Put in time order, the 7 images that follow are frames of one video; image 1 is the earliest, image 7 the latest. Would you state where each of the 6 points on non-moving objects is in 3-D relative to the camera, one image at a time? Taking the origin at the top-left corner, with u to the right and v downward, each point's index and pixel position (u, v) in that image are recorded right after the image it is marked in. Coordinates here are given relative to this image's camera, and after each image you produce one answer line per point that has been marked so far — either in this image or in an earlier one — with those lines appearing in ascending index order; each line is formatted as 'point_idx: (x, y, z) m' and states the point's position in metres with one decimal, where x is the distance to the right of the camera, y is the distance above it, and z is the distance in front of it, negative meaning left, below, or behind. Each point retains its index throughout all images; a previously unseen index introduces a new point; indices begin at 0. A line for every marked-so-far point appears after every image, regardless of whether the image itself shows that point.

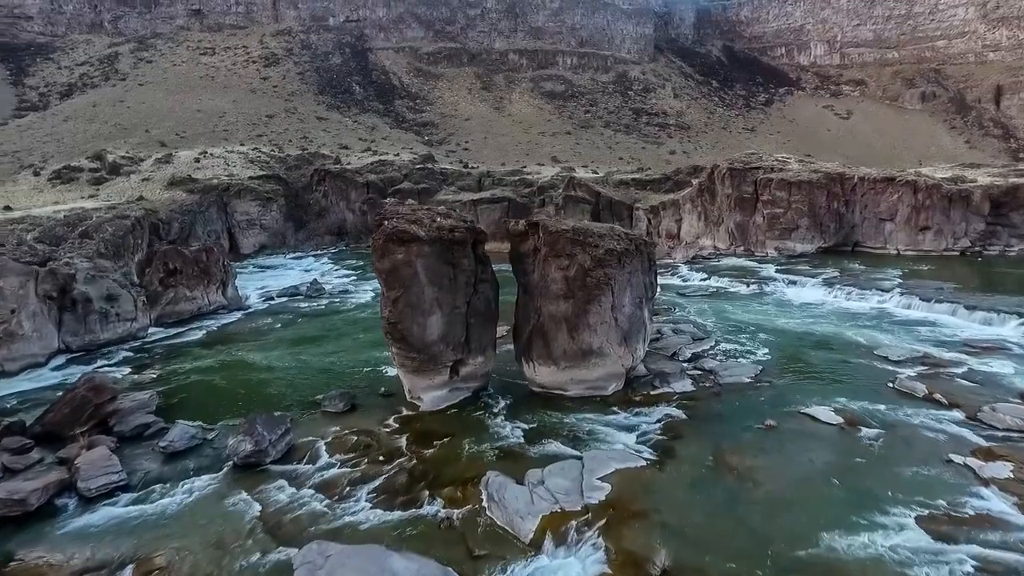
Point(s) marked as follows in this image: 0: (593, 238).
0: (+1.7, +1.0, +13.0) m
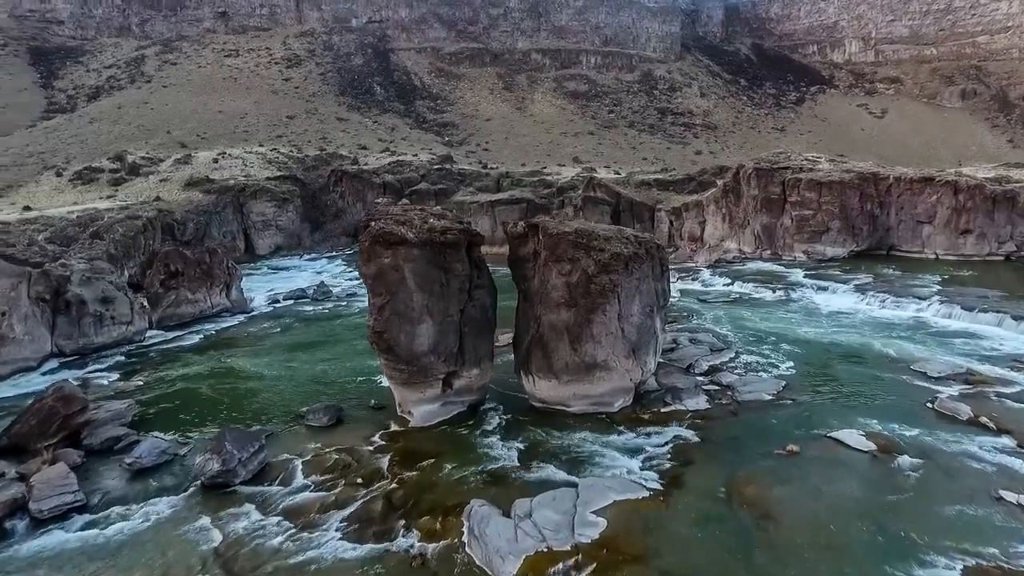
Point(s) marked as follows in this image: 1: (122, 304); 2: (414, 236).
0: (+1.6, +0.9, +11.9) m
1: (-11.6, -0.5, +18.6) m
2: (-1.8, +0.9, +11.3) m
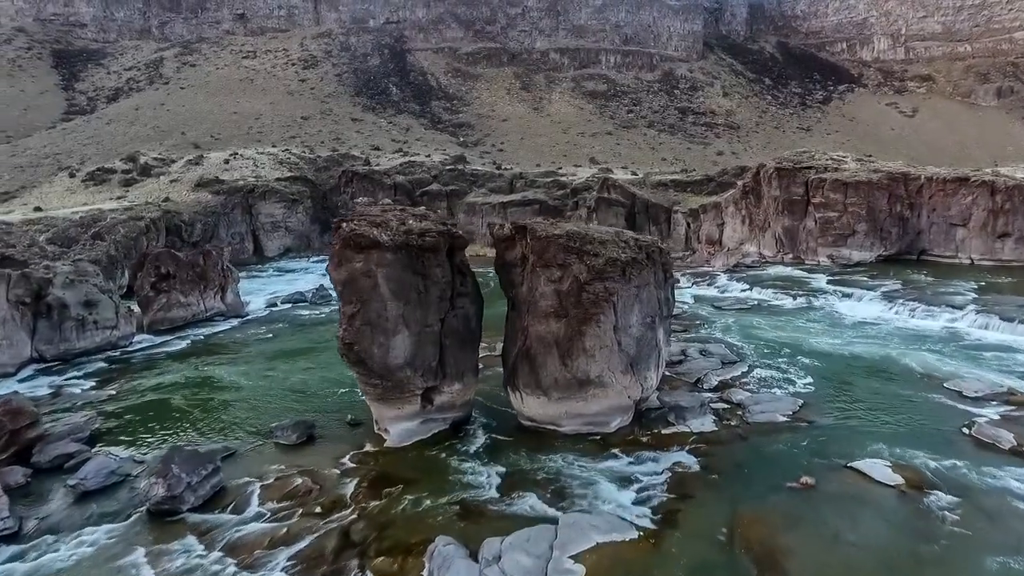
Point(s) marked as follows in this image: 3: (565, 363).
0: (+1.4, +0.7, +10.8) m
1: (-11.7, -0.6, +17.9) m
2: (-2.1, +0.8, +10.4) m
3: (+0.9, -1.3, +10.6) m
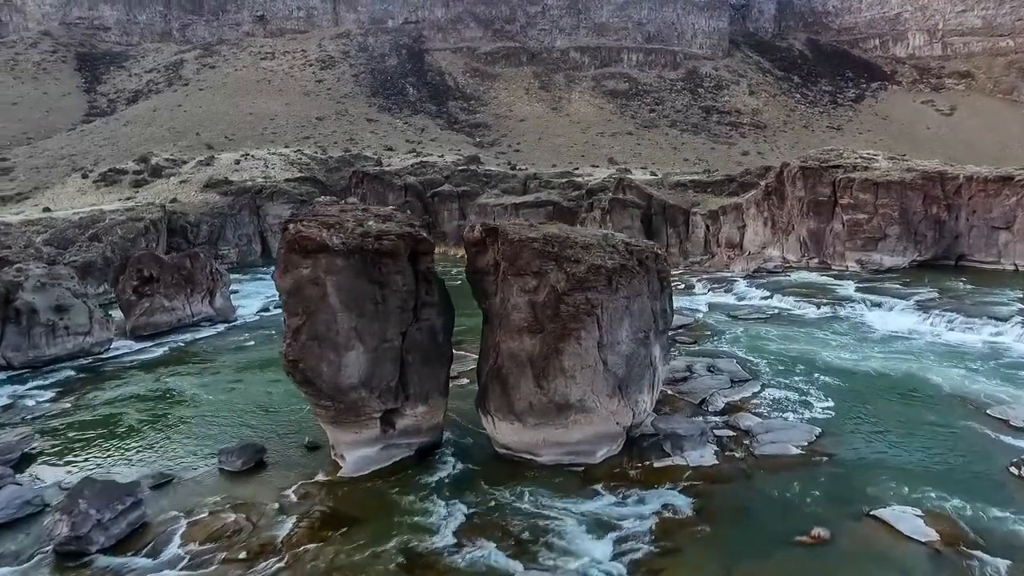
0: (+0.9, +0.6, +9.4) m
1: (-11.8, -0.7, +17.1) m
2: (-2.5, +0.7, +9.1) m
3: (+0.4, -1.4, +9.3) m
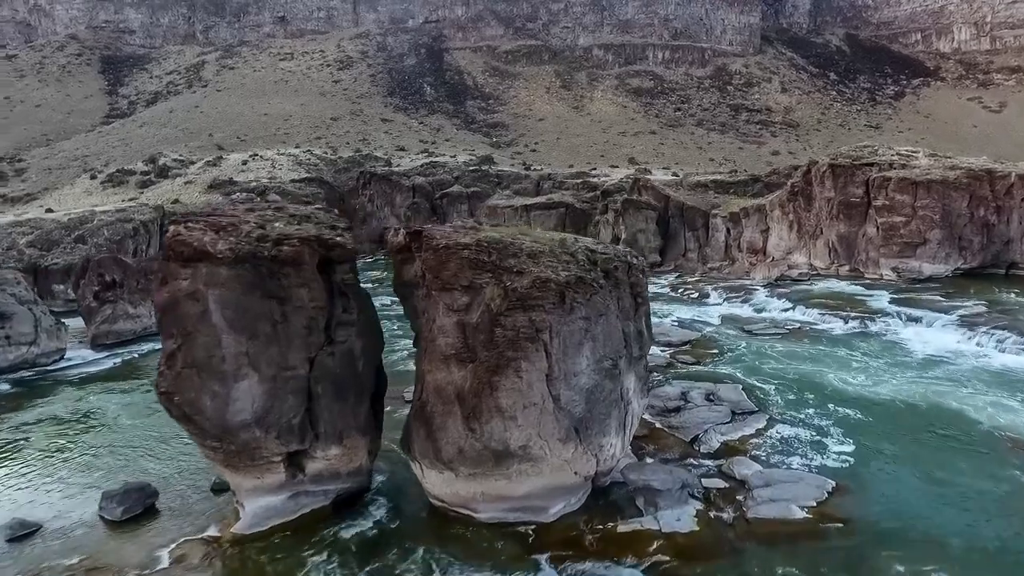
0: (0.0, +0.4, +7.5) m
1: (-12.3, -0.8, +15.8) m
2: (-3.4, +0.5, +7.4) m
3: (-0.5, -1.6, +7.4) m
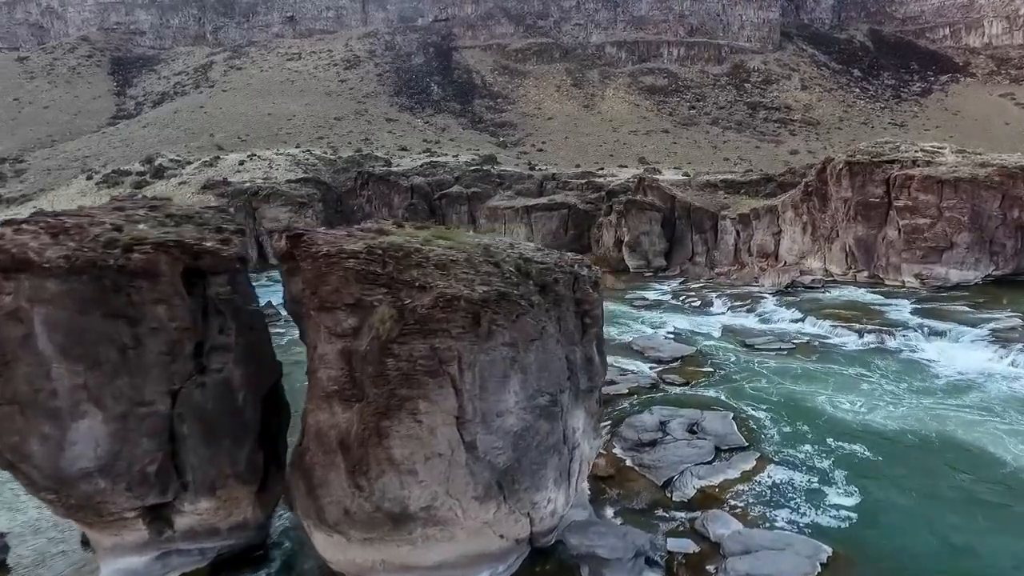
0: (-0.9, +0.2, +6.0) m
1: (-13.0, -1.0, +14.6) m
2: (-4.4, +0.3, +6.0) m
3: (-1.4, -1.8, +5.8) m
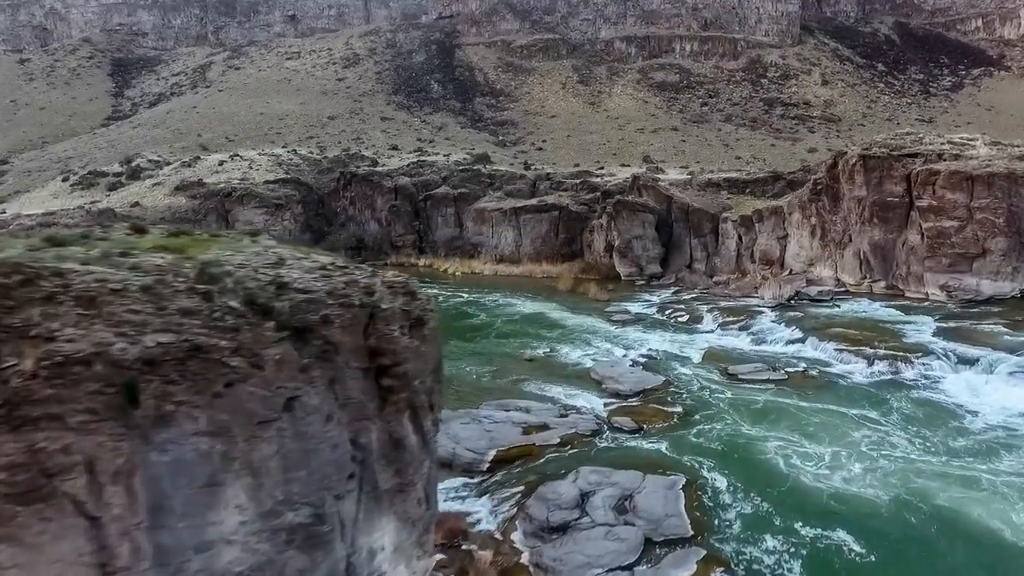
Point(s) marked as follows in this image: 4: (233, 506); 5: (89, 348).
0: (-2.6, -0.1, +3.5) m
1: (-14.4, -1.3, +12.5) m
2: (-6.1, +0.1, +3.6) m
3: (-3.2, -2.1, +3.3) m
4: (-1.7, -1.3, +3.7) m
5: (-2.2, -0.2, +3.4) m
